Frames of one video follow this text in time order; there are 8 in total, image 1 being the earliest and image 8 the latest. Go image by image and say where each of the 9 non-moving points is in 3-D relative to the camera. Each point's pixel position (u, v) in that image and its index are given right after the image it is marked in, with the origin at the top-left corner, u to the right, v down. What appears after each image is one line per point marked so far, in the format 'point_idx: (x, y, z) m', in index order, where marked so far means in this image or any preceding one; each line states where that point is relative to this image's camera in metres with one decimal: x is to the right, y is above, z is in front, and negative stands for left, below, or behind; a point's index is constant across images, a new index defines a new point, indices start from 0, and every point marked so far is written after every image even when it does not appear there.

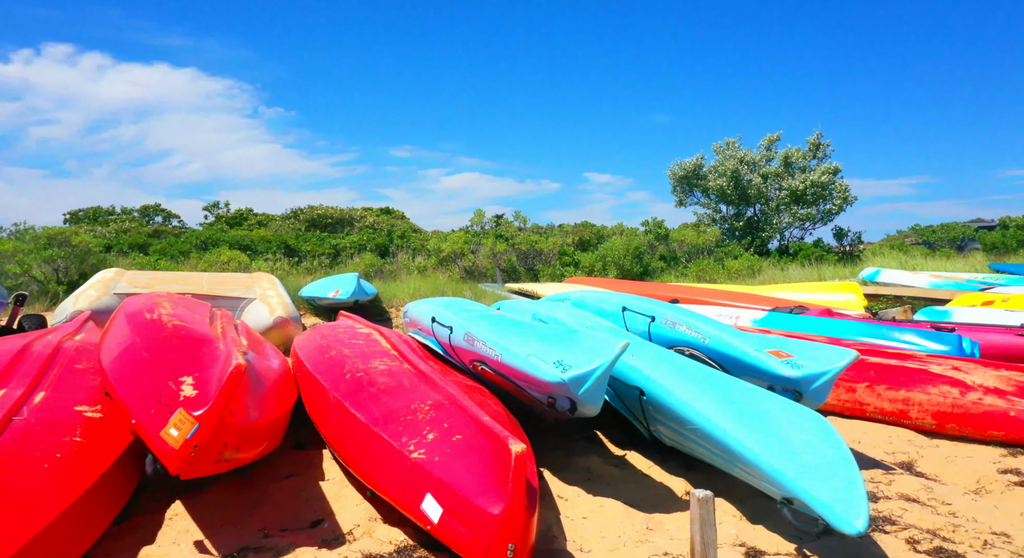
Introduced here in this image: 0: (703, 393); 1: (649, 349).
0: (+1.0, -0.6, +3.1) m
1: (+0.8, -0.4, +3.7) m
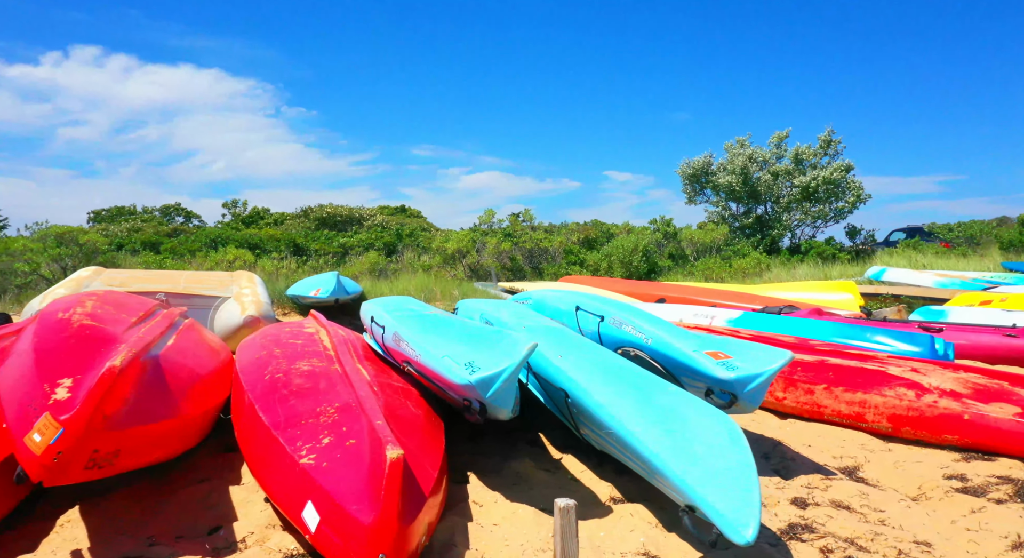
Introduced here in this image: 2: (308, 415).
0: (+0.6, -0.6, +3.0) m
1: (+0.4, -0.4, +3.6) m
2: (-0.9, -0.6, +2.7) m
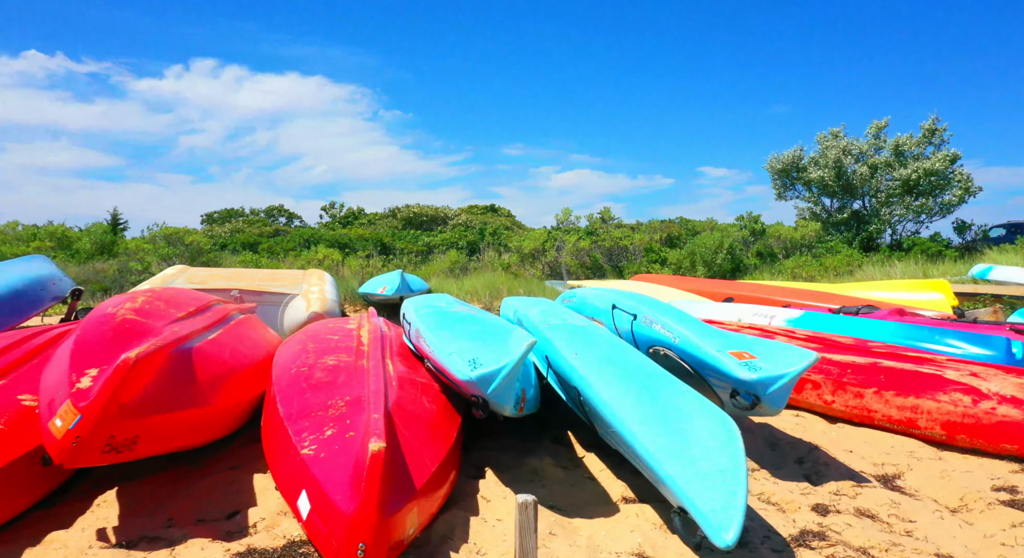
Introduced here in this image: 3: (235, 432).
0: (+0.6, -0.6, +3.0) m
1: (+0.5, -0.4, +3.6) m
2: (-0.9, -0.6, +2.9) m
3: (-1.7, -0.9, +3.6) m
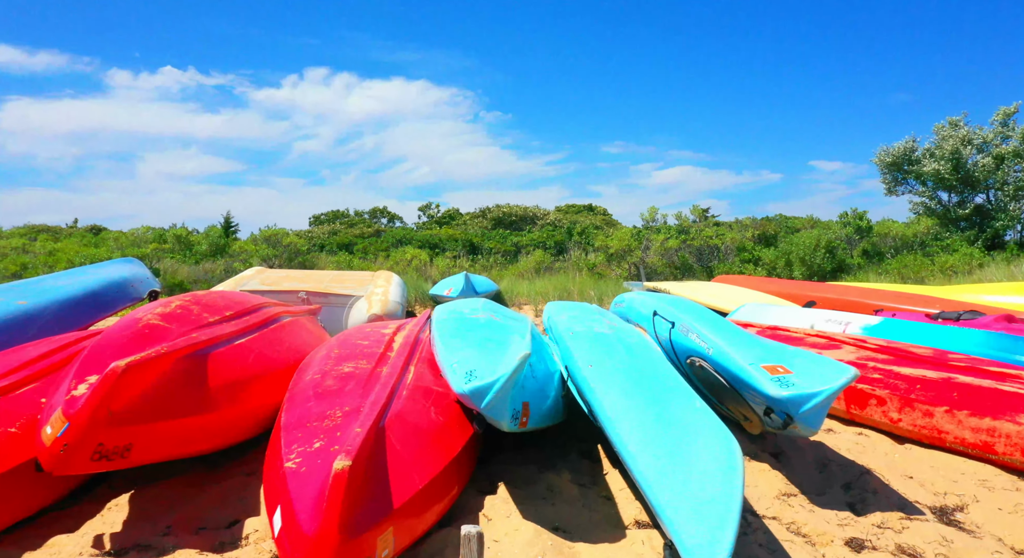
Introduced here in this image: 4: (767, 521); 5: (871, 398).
0: (+0.6, -0.6, +2.8) m
1: (+0.6, -0.5, +3.4) m
2: (-0.9, -0.7, +2.9) m
3: (-1.6, -1.0, +3.7) m
4: (+1.3, -1.2, +3.1) m
5: (+3.1, -1.0, +5.0) m
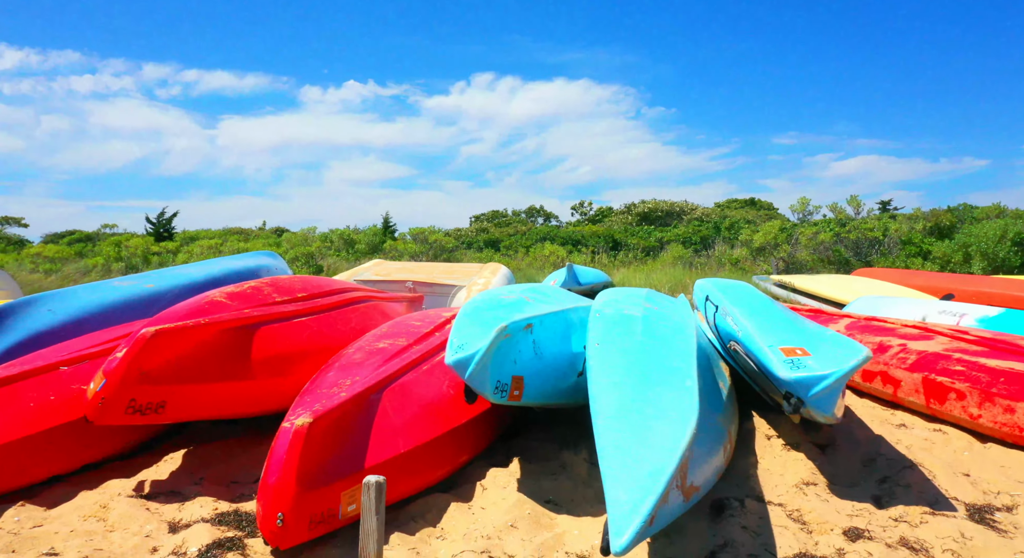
0: (+0.5, -0.5, +2.8) m
1: (+0.6, -0.4, +3.4) m
2: (-1.0, -0.6, +3.2) m
3: (-1.5, -0.9, +4.1) m
4: (+1.3, -1.1, +3.0) m
5: (+3.4, -0.9, +4.6) m
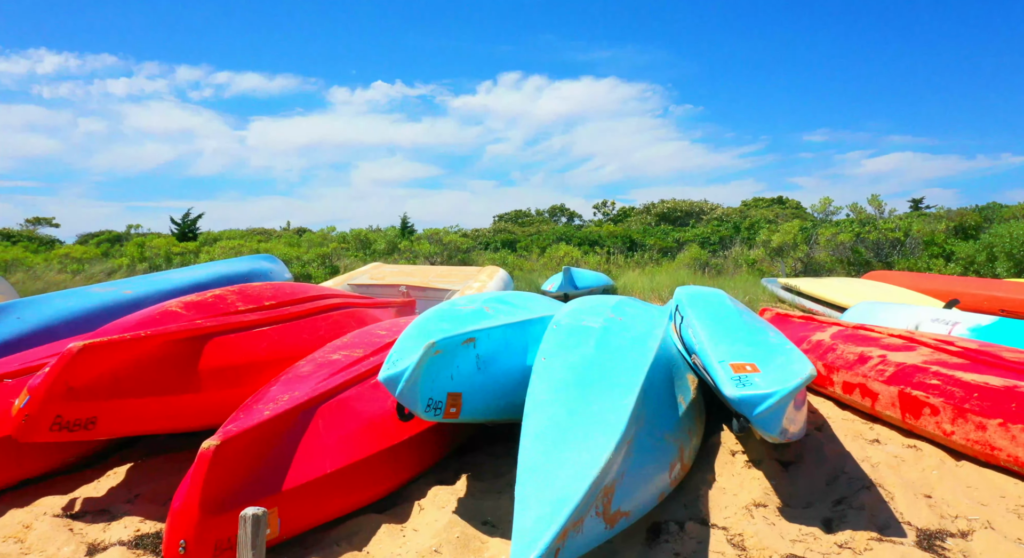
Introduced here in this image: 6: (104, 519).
0: (+0.2, -0.6, +2.8) m
1: (+0.3, -0.4, +3.3) m
2: (-1.3, -0.6, +3.1) m
3: (-1.8, -0.9, +4.0) m
4: (+1.0, -1.2, +2.9) m
5: (+3.1, -1.0, +4.4) m
6: (-1.9, -1.1, +2.9) m
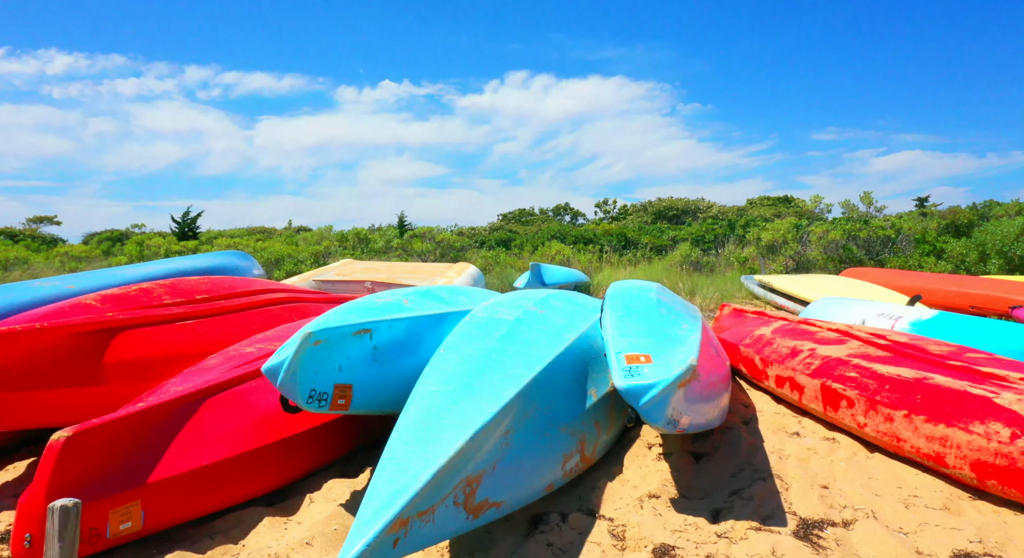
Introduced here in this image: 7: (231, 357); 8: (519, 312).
0: (-0.4, -0.6, +2.7) m
1: (-0.3, -0.4, +3.3) m
2: (-1.9, -0.6, +3.1) m
3: (-2.3, -0.9, +3.9) m
4: (+0.4, -1.2, +2.9) m
5: (+2.5, -0.9, +4.5) m
6: (-2.5, -1.1, +2.8) m
7: (-1.8, -0.5, +3.8) m
8: (+0.1, -0.2, +4.3) m
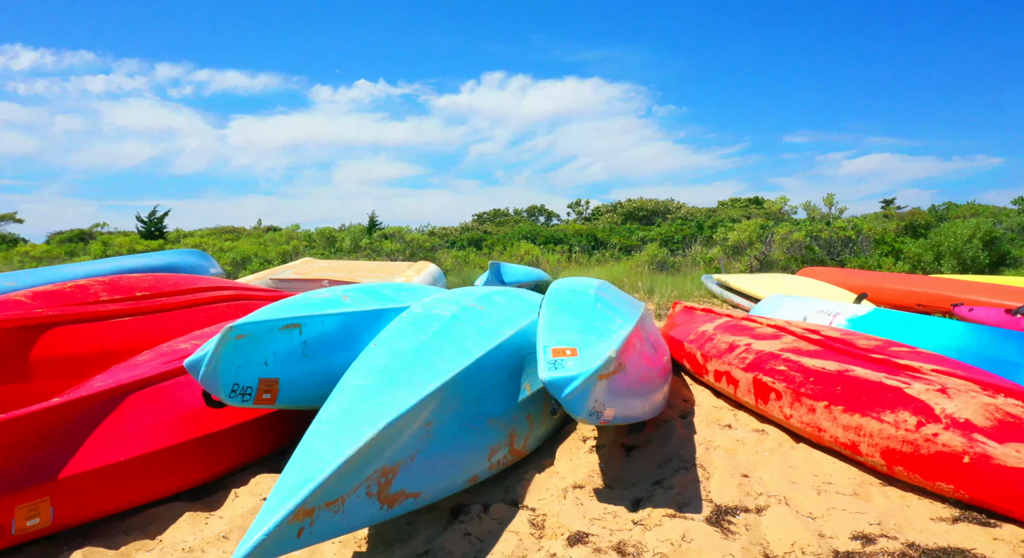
0: (-0.7, -0.5, +2.8) m
1: (-0.7, -0.4, +3.3) m
2: (-2.2, -0.6, +3.0) m
3: (-2.8, -0.9, +3.9) m
4: (0.0, -1.1, +2.9) m
5: (+2.0, -0.9, +4.7) m
6: (-2.9, -1.1, +2.7) m
7: (-2.2, -0.5, +3.7) m
8: (-0.4, -0.2, +4.3) m
